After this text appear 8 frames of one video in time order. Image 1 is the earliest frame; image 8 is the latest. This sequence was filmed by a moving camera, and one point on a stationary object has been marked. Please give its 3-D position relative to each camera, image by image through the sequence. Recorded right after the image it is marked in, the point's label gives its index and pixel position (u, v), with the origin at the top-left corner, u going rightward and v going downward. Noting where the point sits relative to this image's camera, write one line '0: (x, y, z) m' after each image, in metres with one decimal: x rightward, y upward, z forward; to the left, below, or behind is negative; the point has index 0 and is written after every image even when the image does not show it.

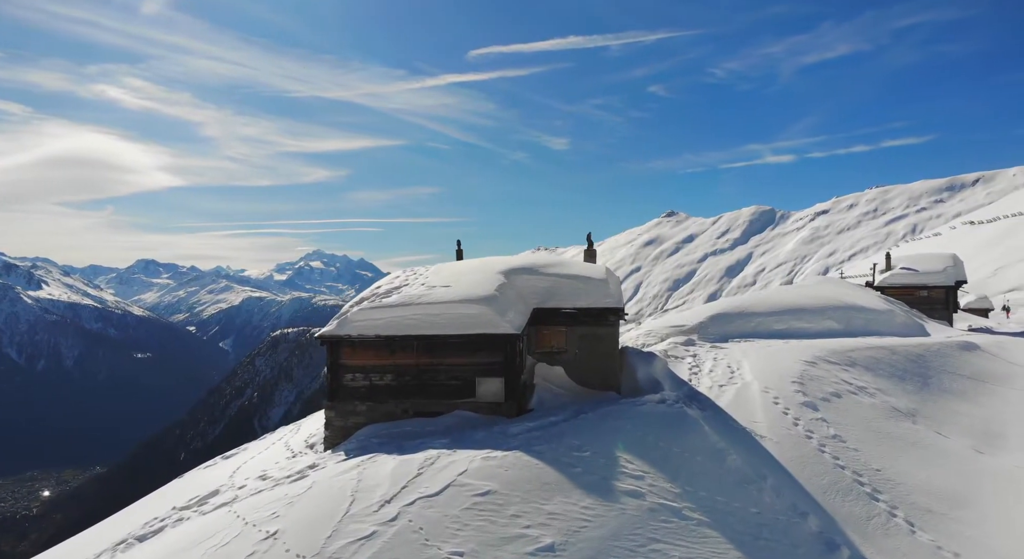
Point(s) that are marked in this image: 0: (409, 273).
0: (-2.7, +0.2, +16.7) m
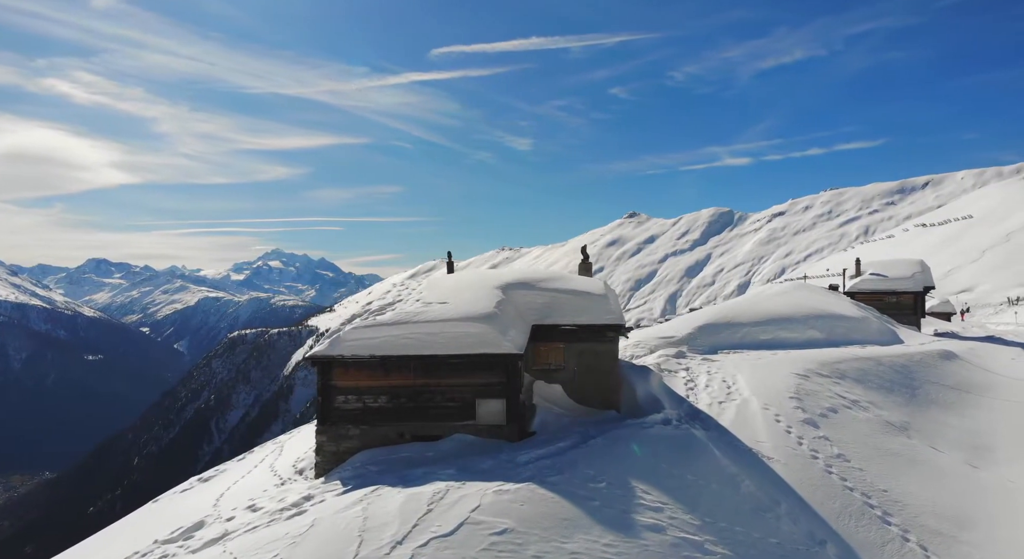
0: (-2.8, -0.2, +16.1) m
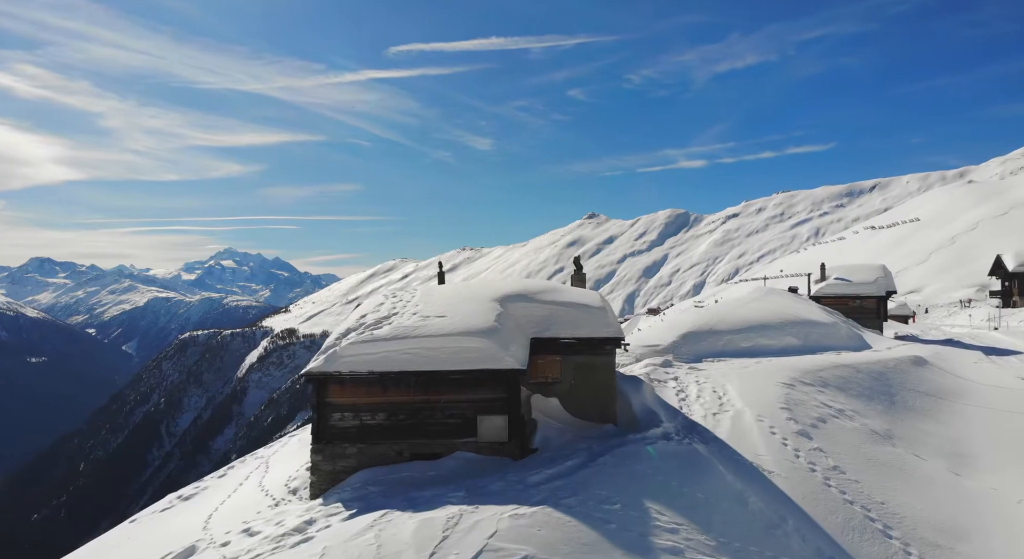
0: (-3.0, -0.5, +15.8) m
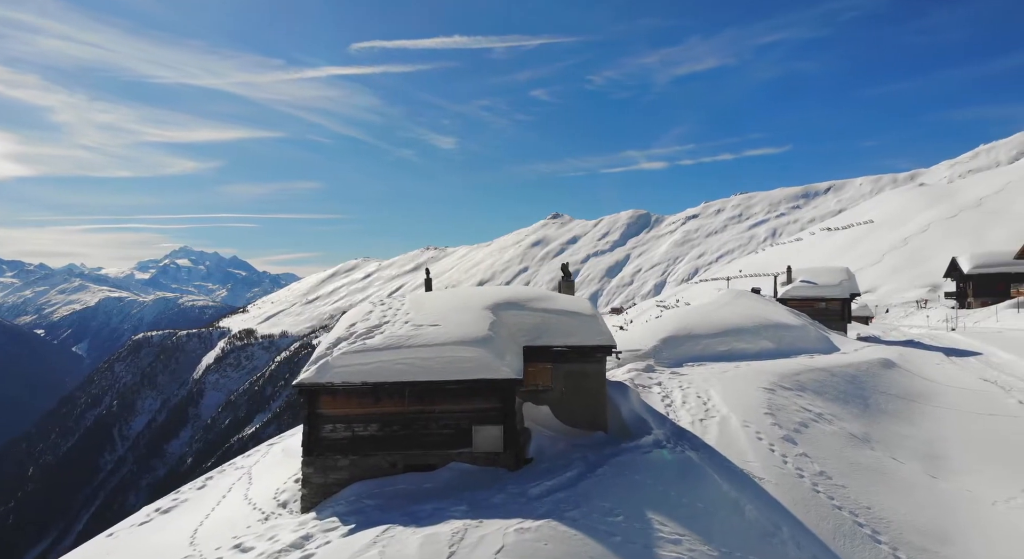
0: (-3.2, -0.6, +15.6) m
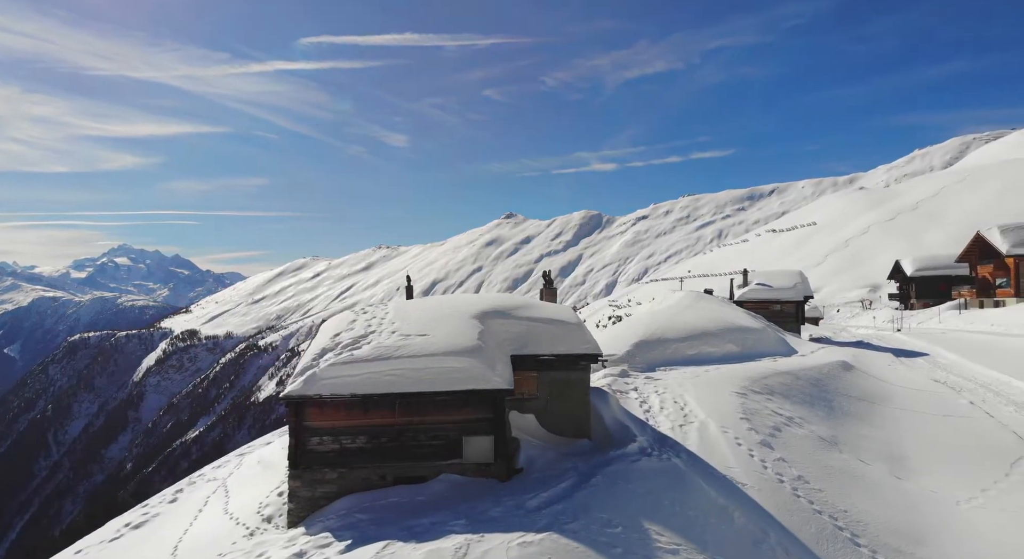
0: (-3.5, -0.8, +15.3) m
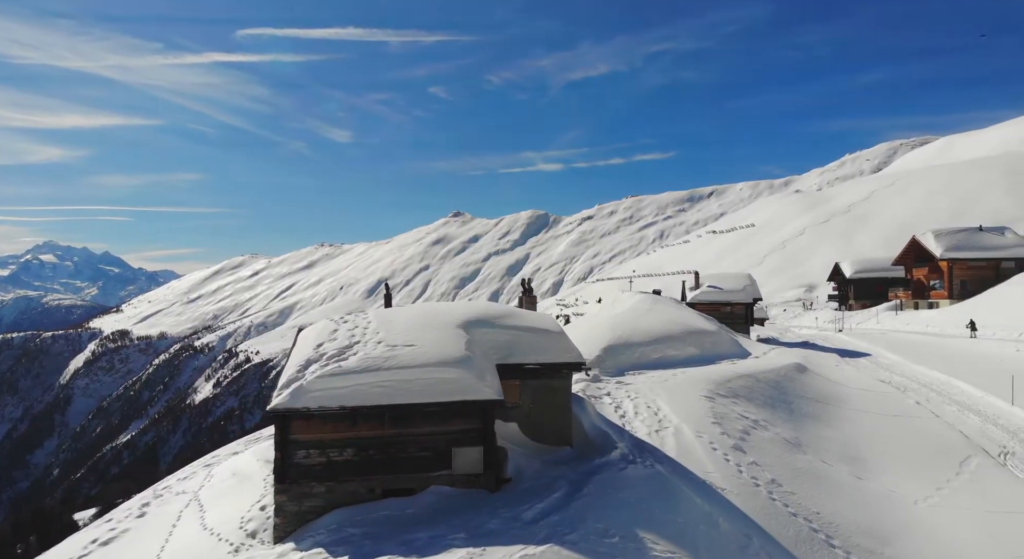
0: (-3.9, -1.0, +15.1) m
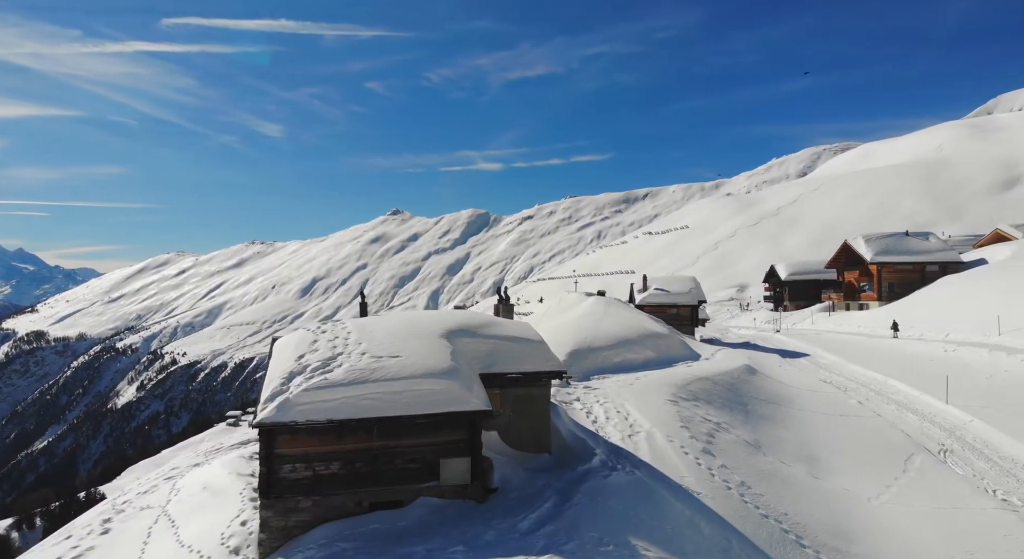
0: (-4.4, -1.2, +14.9) m
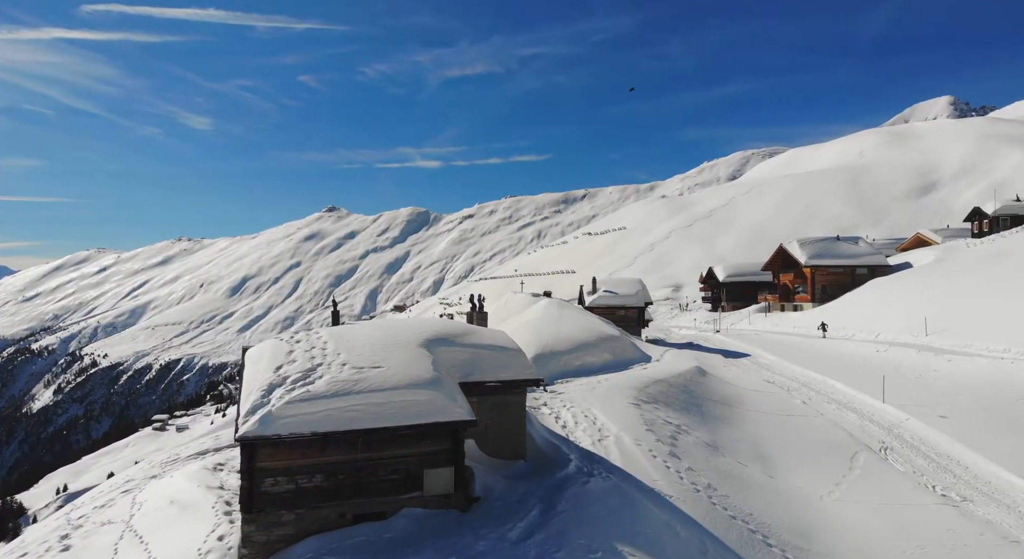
0: (-4.9, -1.4, +14.7) m
